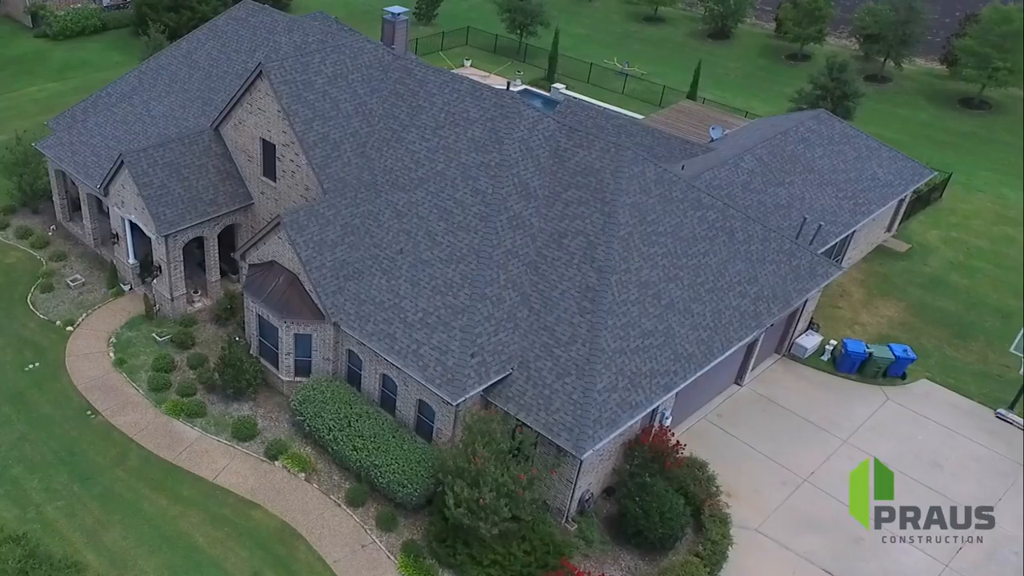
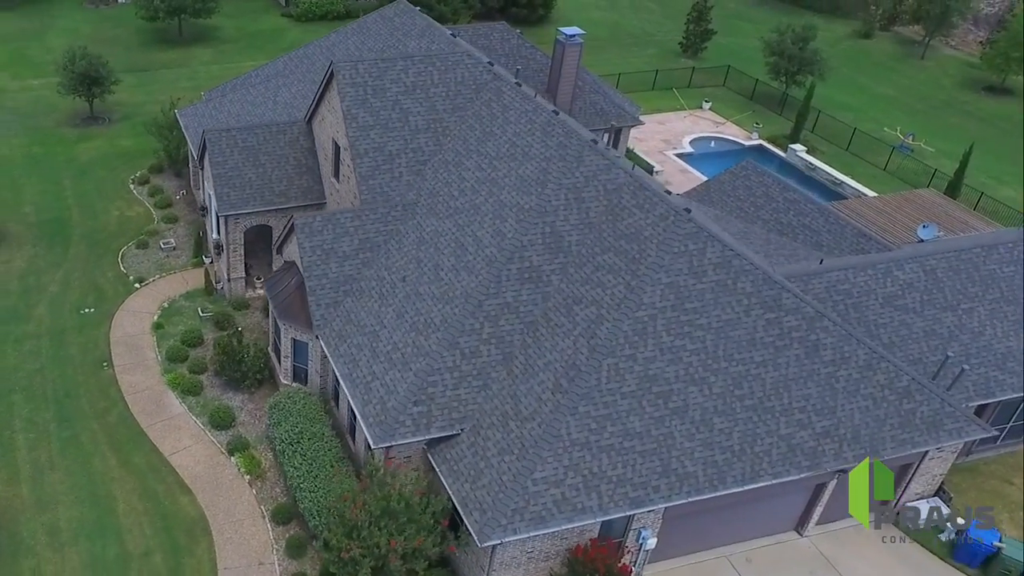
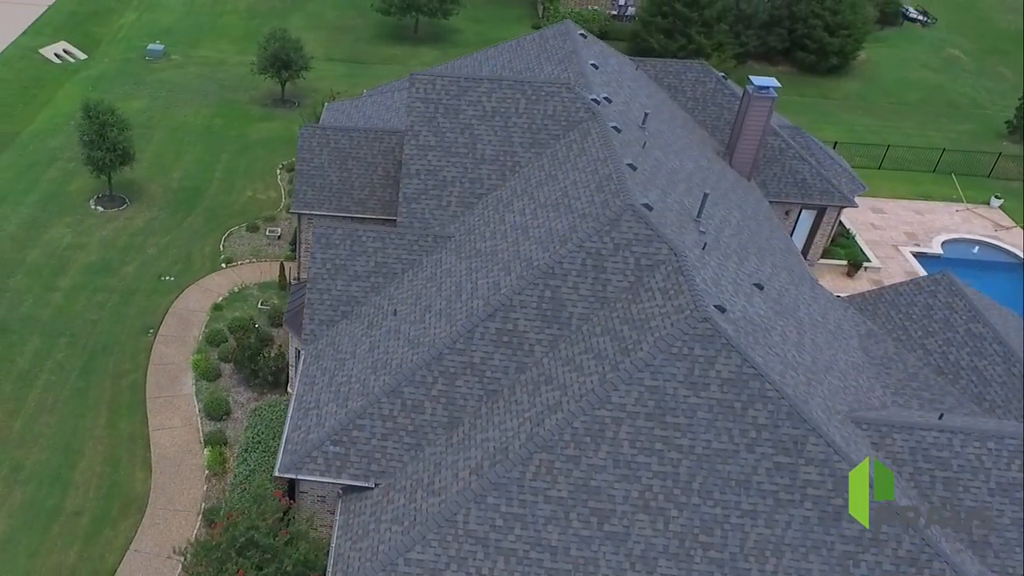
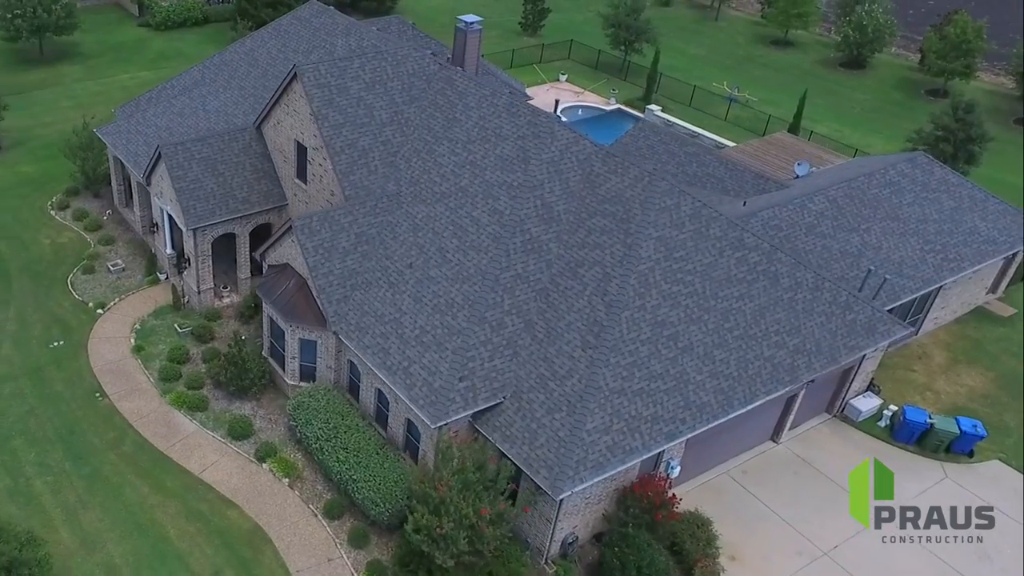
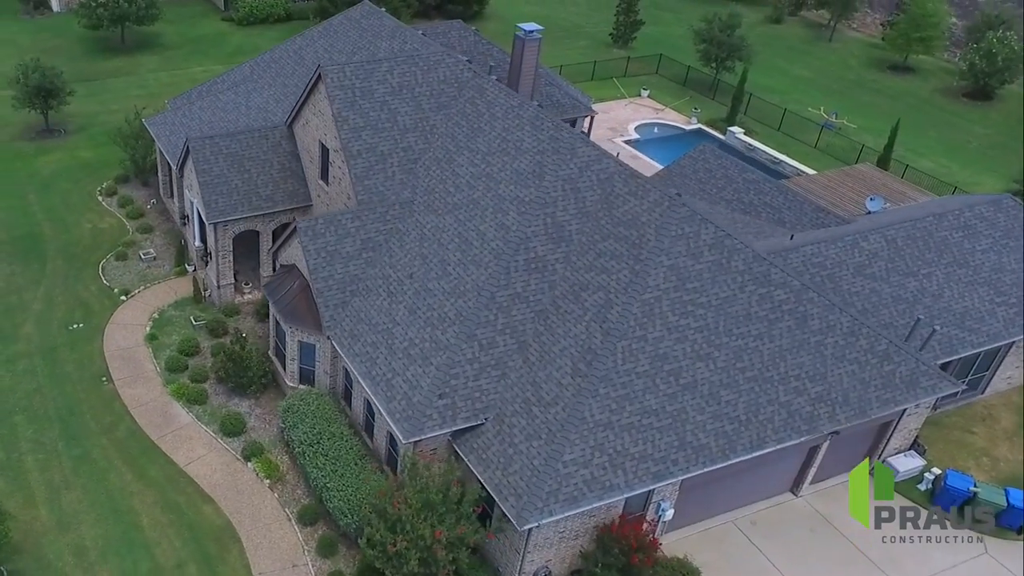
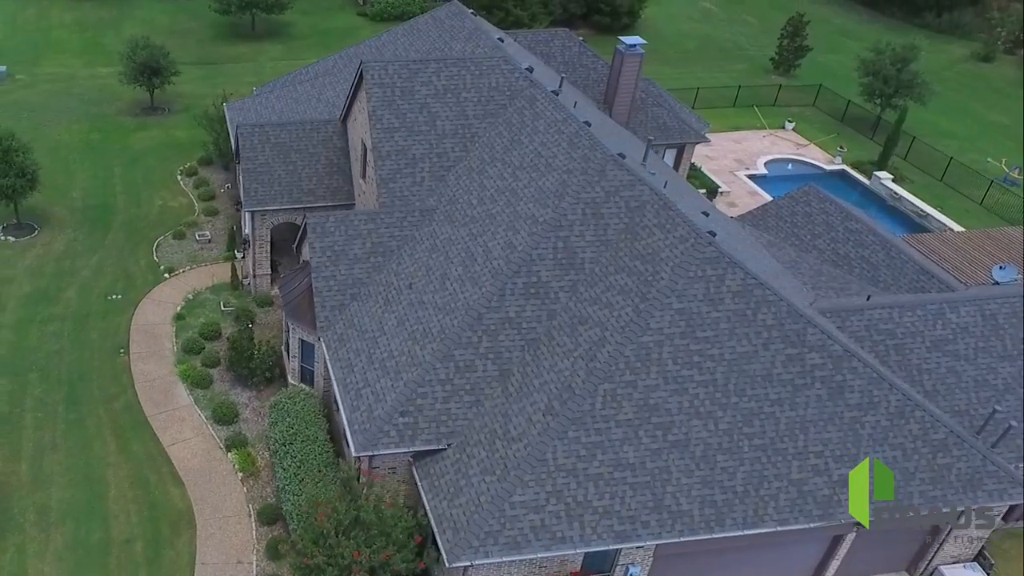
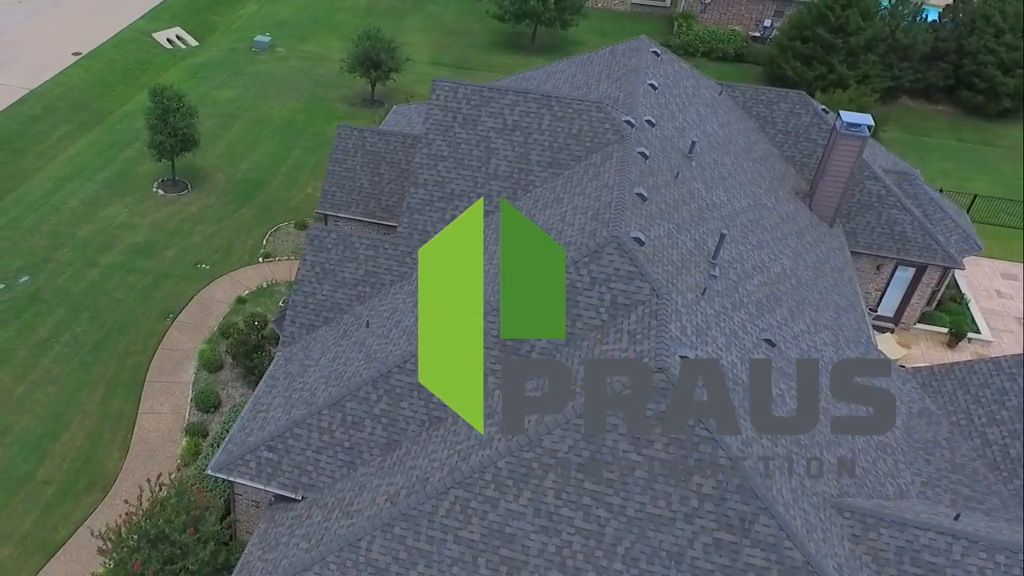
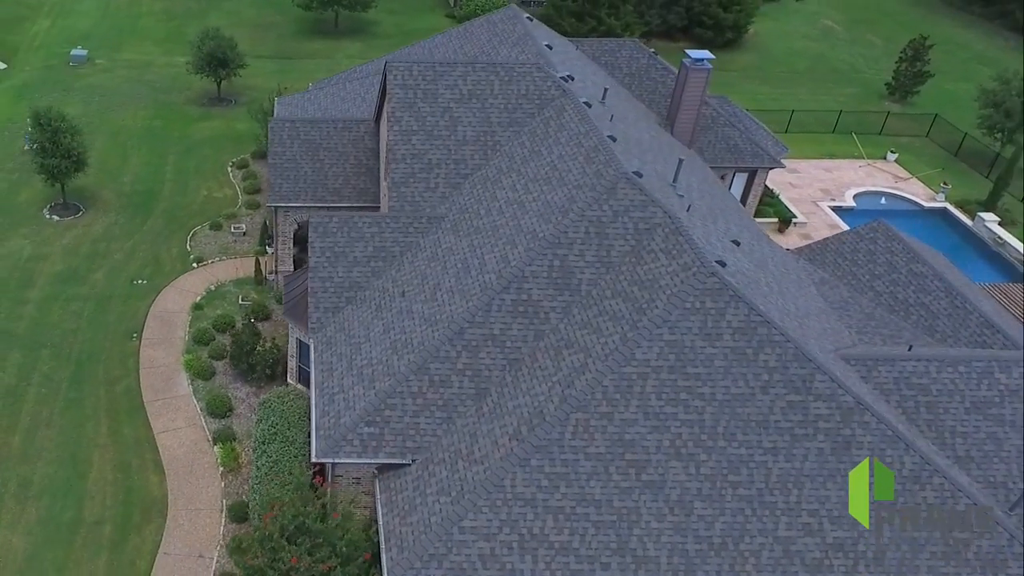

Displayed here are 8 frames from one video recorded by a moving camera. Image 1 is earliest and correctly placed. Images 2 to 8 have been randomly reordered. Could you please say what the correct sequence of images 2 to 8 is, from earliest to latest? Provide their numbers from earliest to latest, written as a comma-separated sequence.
4, 5, 2, 6, 8, 3, 7
